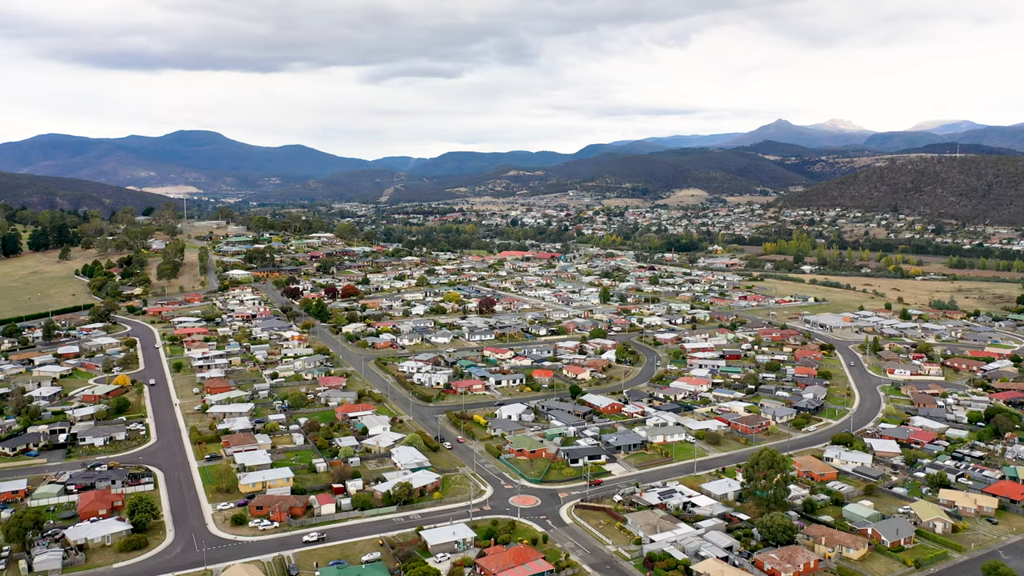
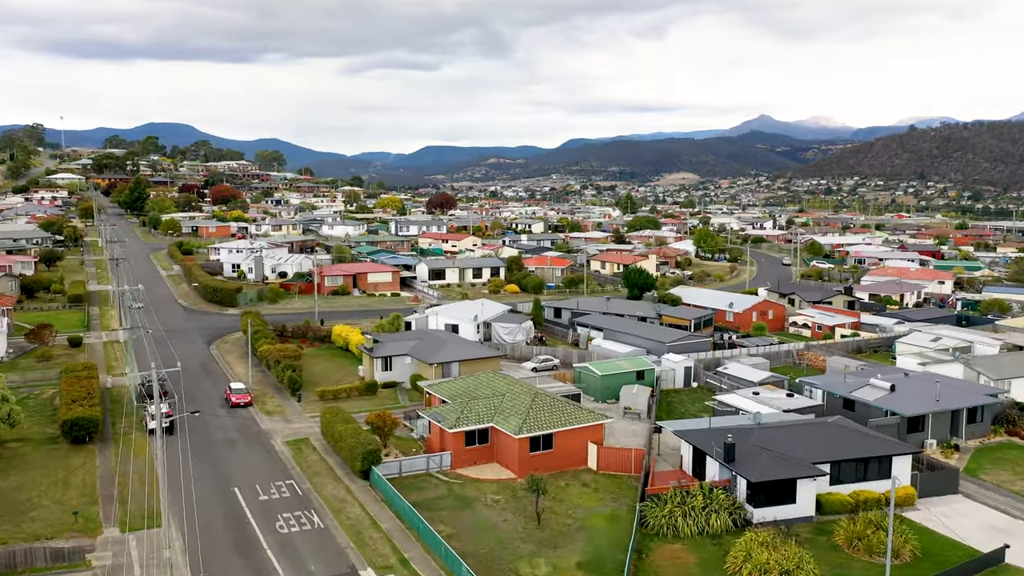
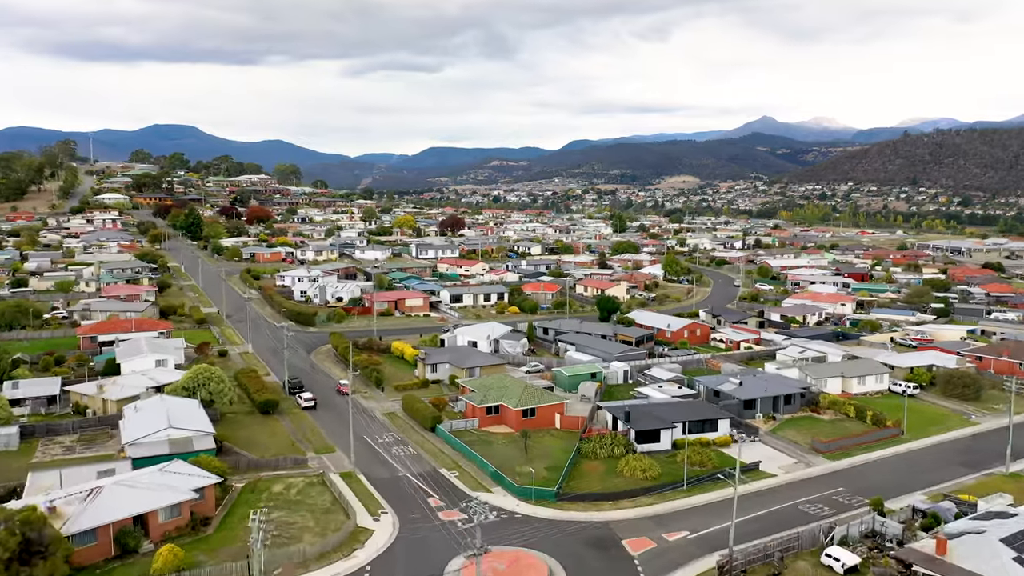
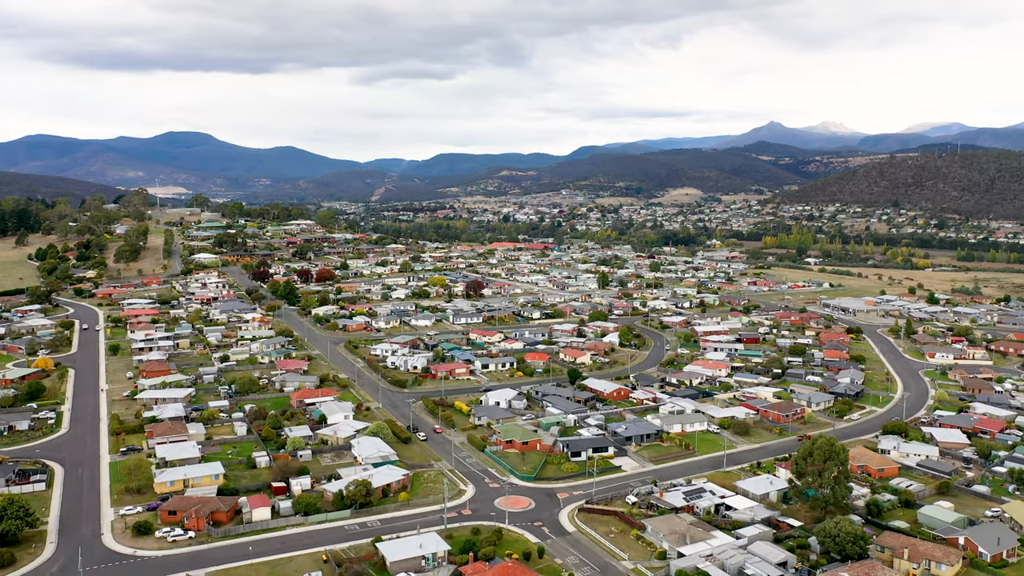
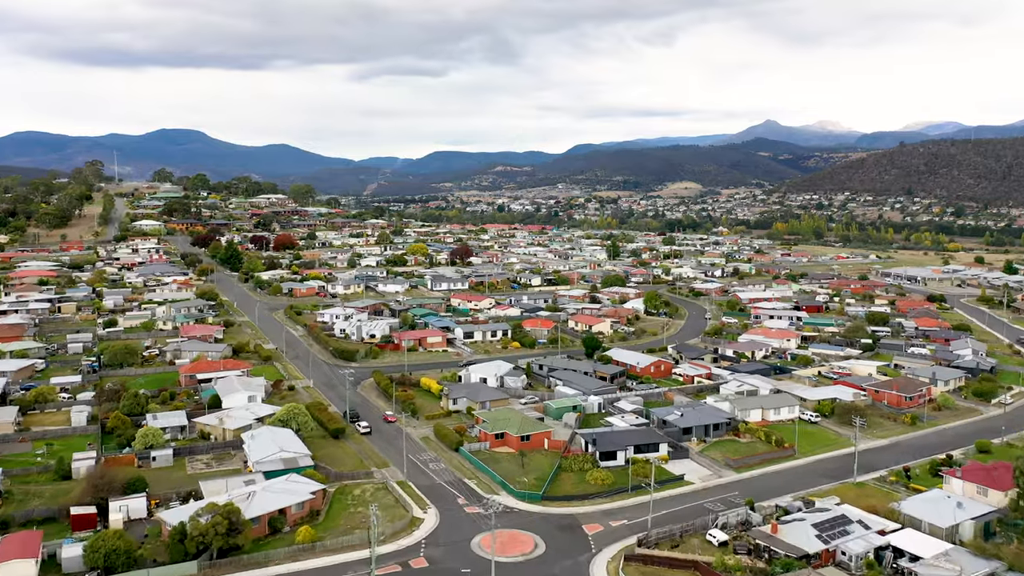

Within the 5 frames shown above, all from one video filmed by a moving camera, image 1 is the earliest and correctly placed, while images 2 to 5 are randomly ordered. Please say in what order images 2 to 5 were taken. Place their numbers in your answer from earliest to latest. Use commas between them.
4, 5, 3, 2
